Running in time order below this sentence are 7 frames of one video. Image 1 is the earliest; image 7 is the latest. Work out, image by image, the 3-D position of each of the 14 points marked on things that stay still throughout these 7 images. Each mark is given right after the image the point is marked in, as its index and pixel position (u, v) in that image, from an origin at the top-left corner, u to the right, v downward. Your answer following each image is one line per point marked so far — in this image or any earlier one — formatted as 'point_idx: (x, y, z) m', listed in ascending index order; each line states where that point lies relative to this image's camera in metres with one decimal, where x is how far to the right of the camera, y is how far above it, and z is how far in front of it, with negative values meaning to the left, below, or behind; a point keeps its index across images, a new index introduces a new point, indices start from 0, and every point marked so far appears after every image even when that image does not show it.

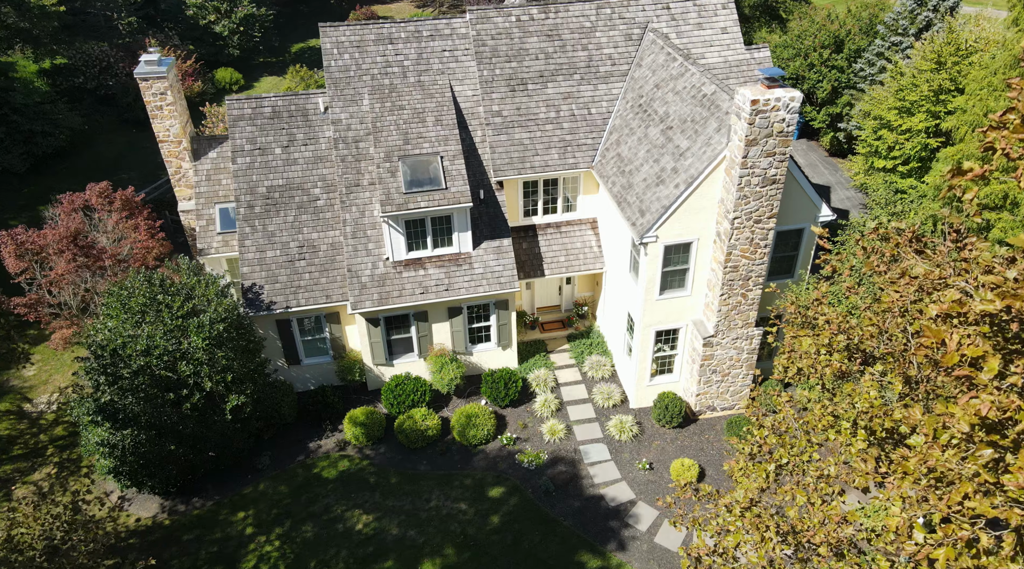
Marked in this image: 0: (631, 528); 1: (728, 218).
0: (+3.3, -6.7, +19.9) m
1: (+5.8, +1.8, +19.5) m
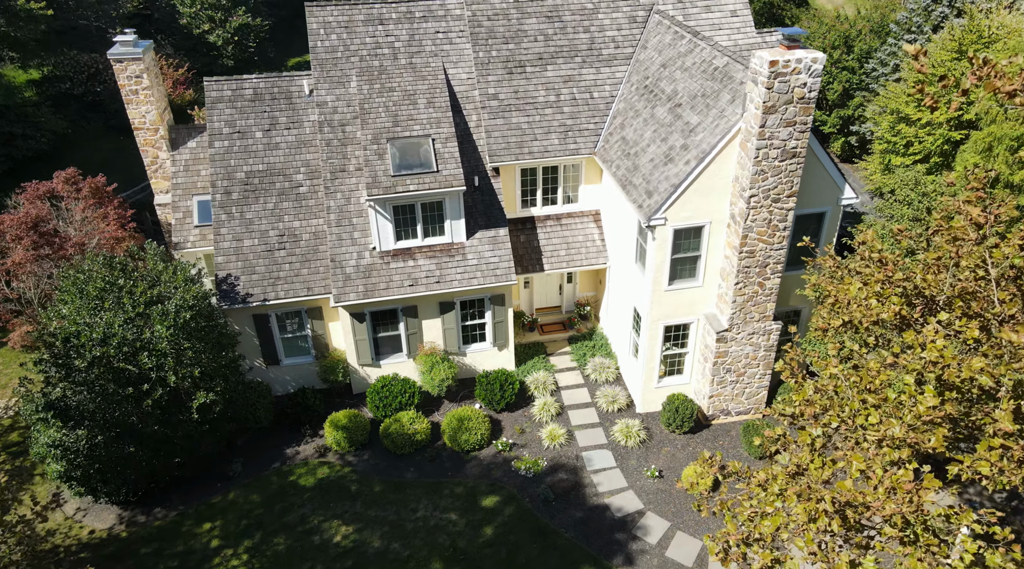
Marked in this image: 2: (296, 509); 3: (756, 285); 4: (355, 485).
0: (+3.1, -6.3, +17.9) m
1: (+5.7, +2.2, +17.9) m
2: (-5.7, -5.9, +19.0) m
3: (+6.4, 0.0, +19.1) m
4: (-4.3, -5.5, +19.7) m
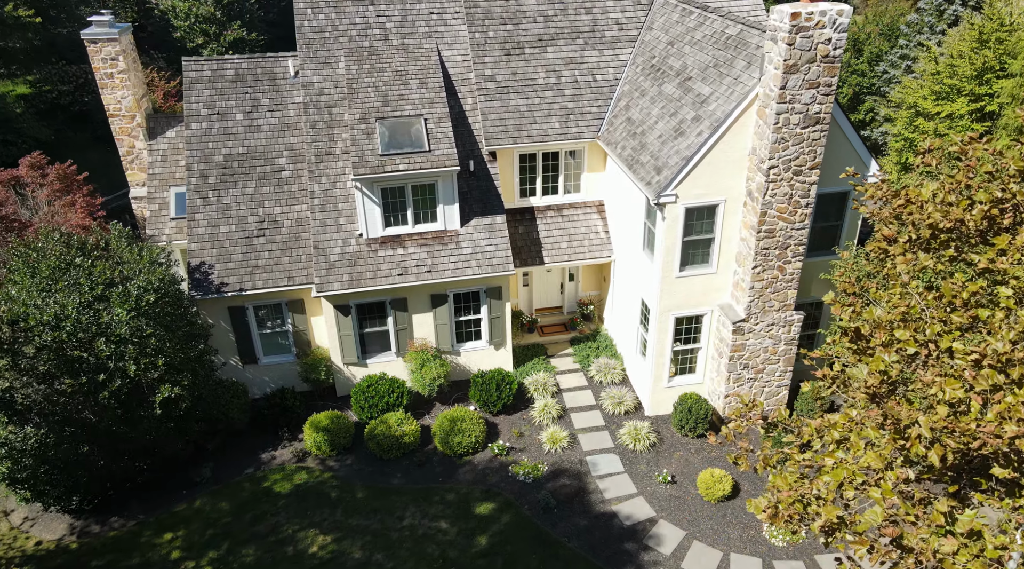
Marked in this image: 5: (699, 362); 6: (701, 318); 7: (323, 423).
0: (+3.1, -5.9, +16.0) m
1: (+5.7, +2.6, +16.4) m
2: (-5.8, -5.5, +17.1) m
3: (+6.4, +0.4, +17.5) m
4: (-4.4, -5.1, +17.8) m
5: (+5.1, -2.1, +19.6) m
6: (+5.0, -0.9, +19.0) m
7: (-4.9, -3.7, +18.9) m
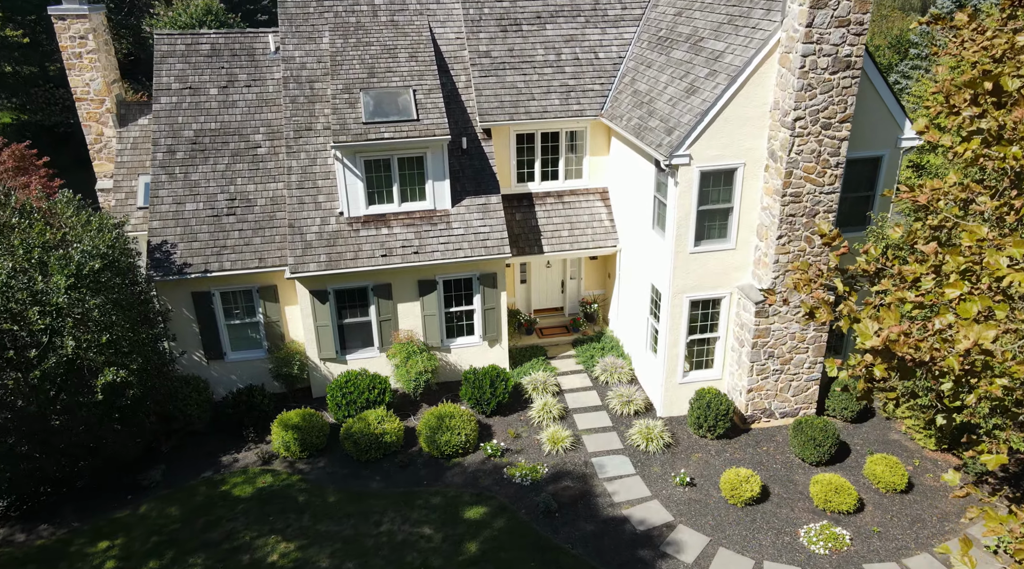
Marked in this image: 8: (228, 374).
0: (+3.0, -5.1, +13.6) m
1: (+5.6, +3.3, +14.7) m
2: (-5.9, -4.9, +14.7) m
3: (+6.3, +0.9, +15.6) m
4: (-4.5, -4.5, +15.4) m
5: (+5.0, -1.7, +17.5) m
6: (+4.9, -0.4, +17.0) m
7: (-5.1, -3.2, +16.7) m
8: (-7.3, -2.3, +18.5) m
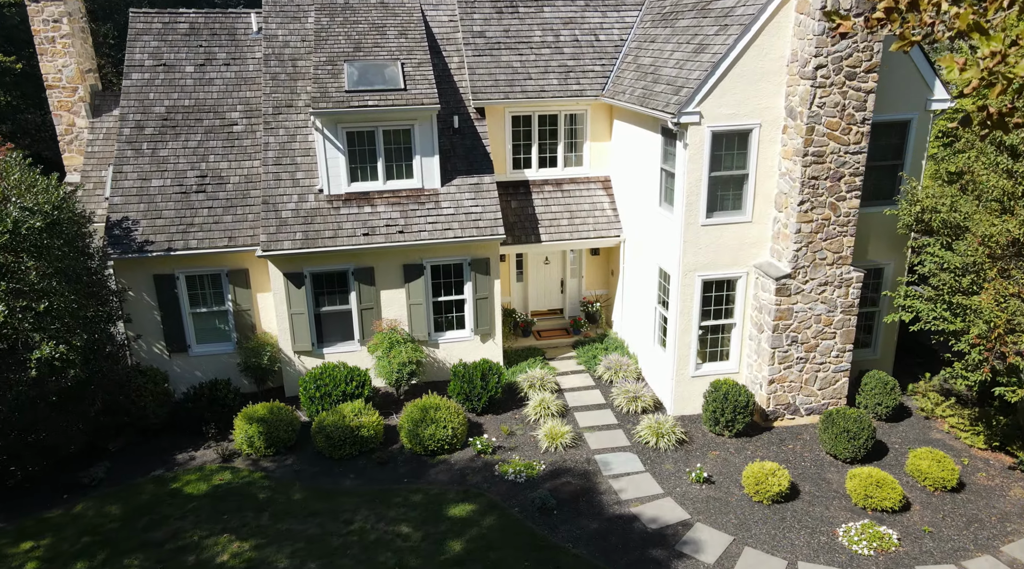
0: (+2.8, -4.4, +11.5) m
1: (+5.4, +3.9, +13.4) m
2: (-6.0, -4.2, +12.7) m
3: (+6.1, +1.5, +14.1) m
4: (-4.6, -3.9, +13.5) m
5: (+4.8, -1.3, +15.8) m
6: (+4.8, 0.0, +15.4) m
7: (-5.2, -2.7, +14.8) m
8: (-7.4, -1.9, +16.7) m
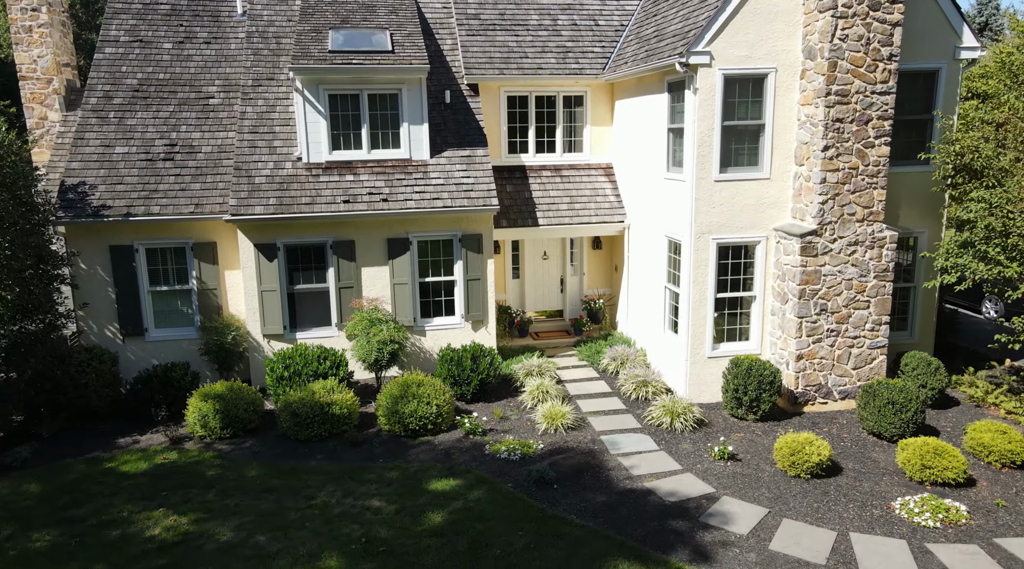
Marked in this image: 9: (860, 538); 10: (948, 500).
0: (+2.7, -3.2, +9.5) m
1: (+5.3, +4.7, +12.3) m
2: (-6.2, -3.2, +10.7) m
3: (+6.0, +2.3, +12.7) m
4: (-4.7, -3.0, +11.5) m
5: (+4.7, -0.7, +14.1) m
6: (+4.6, +0.6, +13.9) m
7: (-5.3, -1.9, +13.0) m
8: (-7.5, -1.4, +14.9) m
9: (+4.5, -3.3, +9.4) m
10: (+6.2, -3.1, +10.3) m
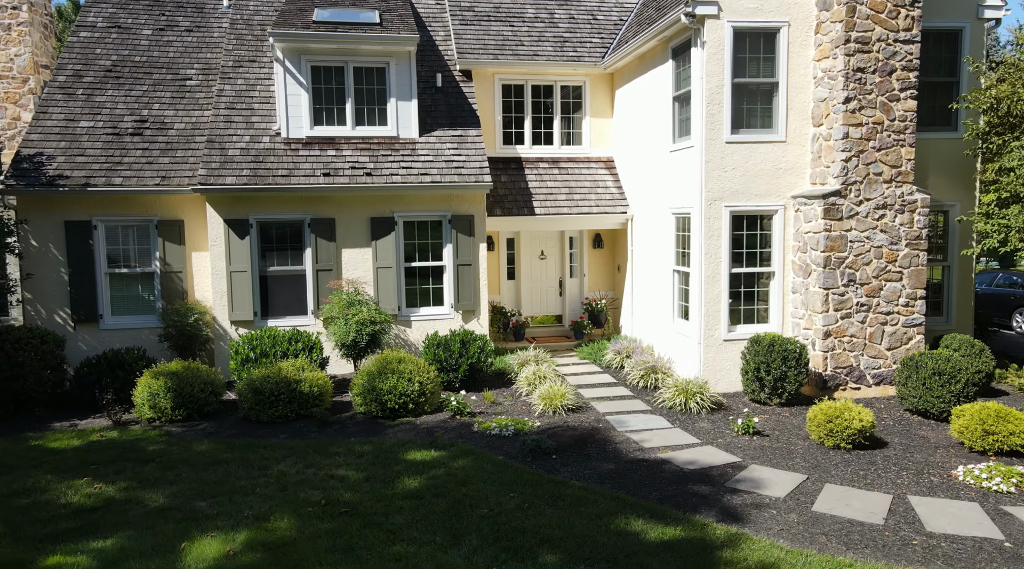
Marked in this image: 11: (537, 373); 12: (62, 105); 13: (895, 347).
0: (+2.6, -2.3, +7.9) m
1: (+5.2, +5.3, +11.6) m
2: (-6.3, -2.4, +9.1) m
3: (+5.9, +2.8, +11.7) m
4: (-4.8, -2.3, +9.9) m
5: (+4.6, -0.3, +12.7) m
6: (+4.5, +1.1, +12.7) m
7: (-5.4, -1.4, +11.5) m
8: (-7.7, -1.1, +13.4) m
9: (+4.4, -2.3, +7.8) m
10: (+6.1, -2.2, +8.7) m
11: (+0.5, -1.5, +12.5) m
12: (-8.9, +3.6, +14.4) m
13: (+6.4, -1.1, +12.2) m
